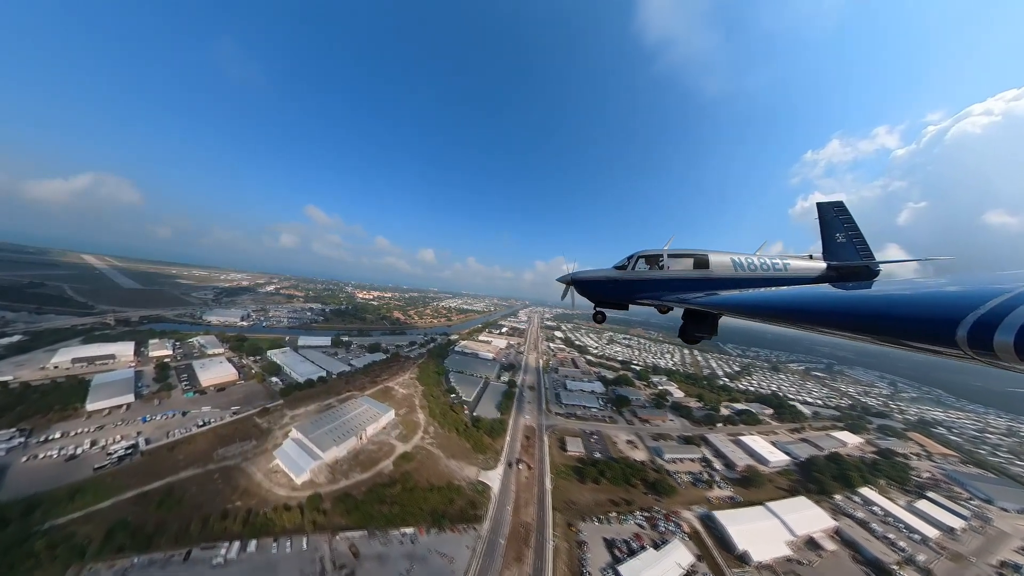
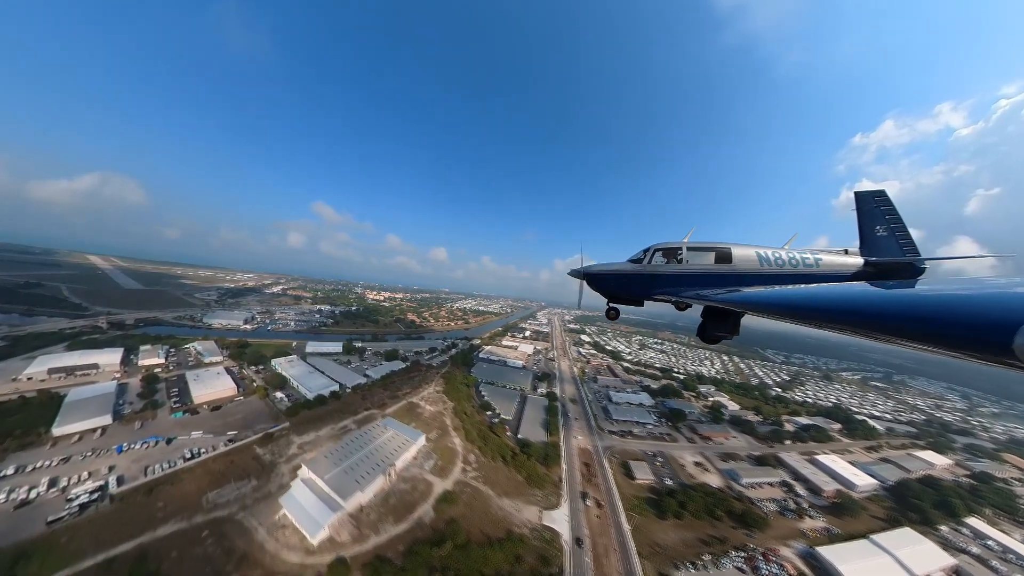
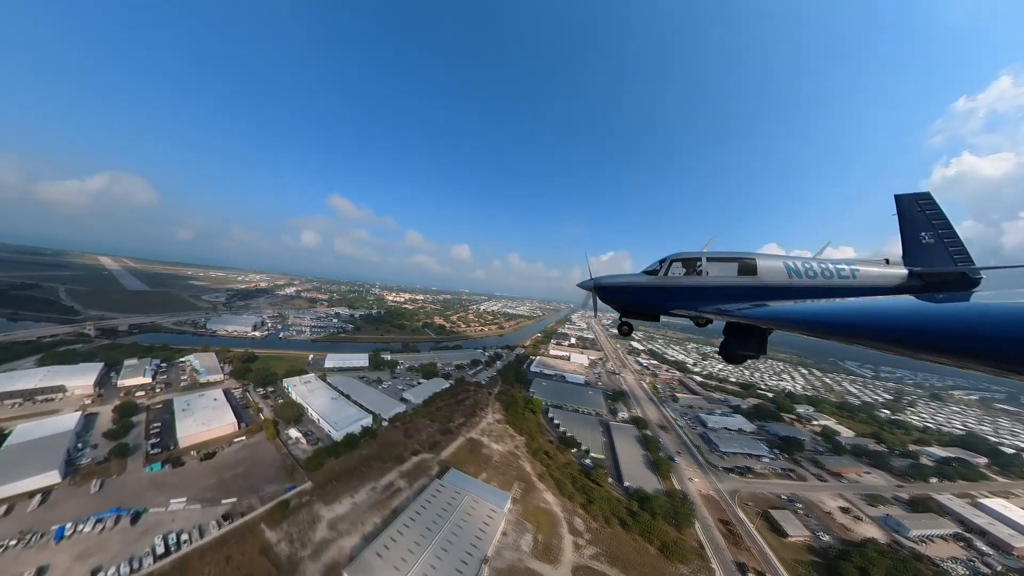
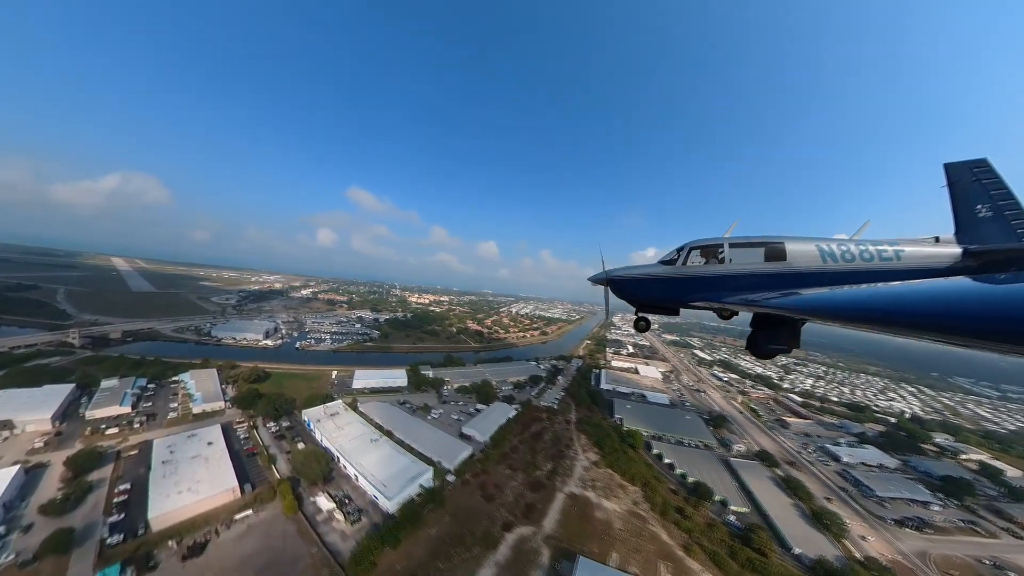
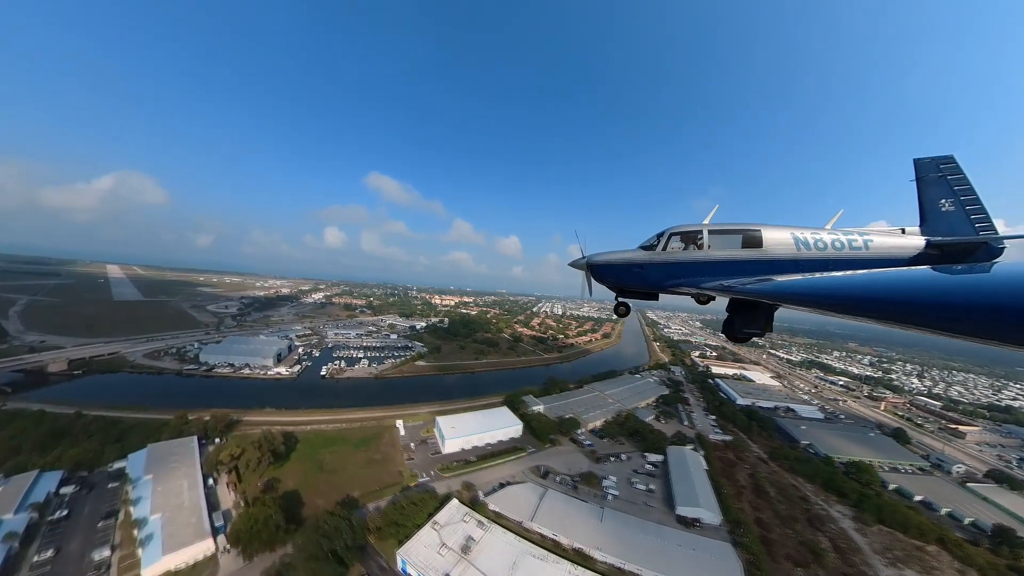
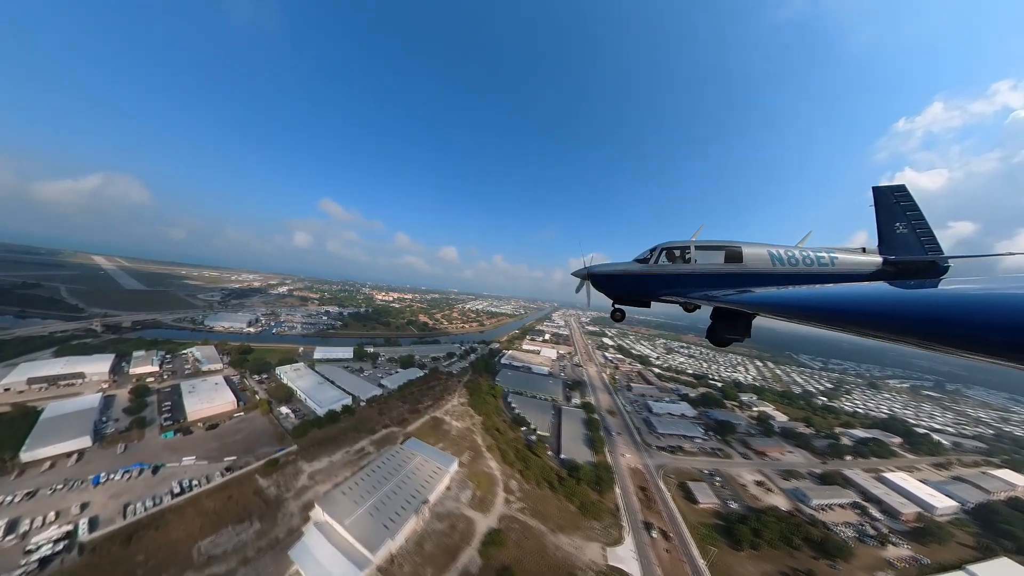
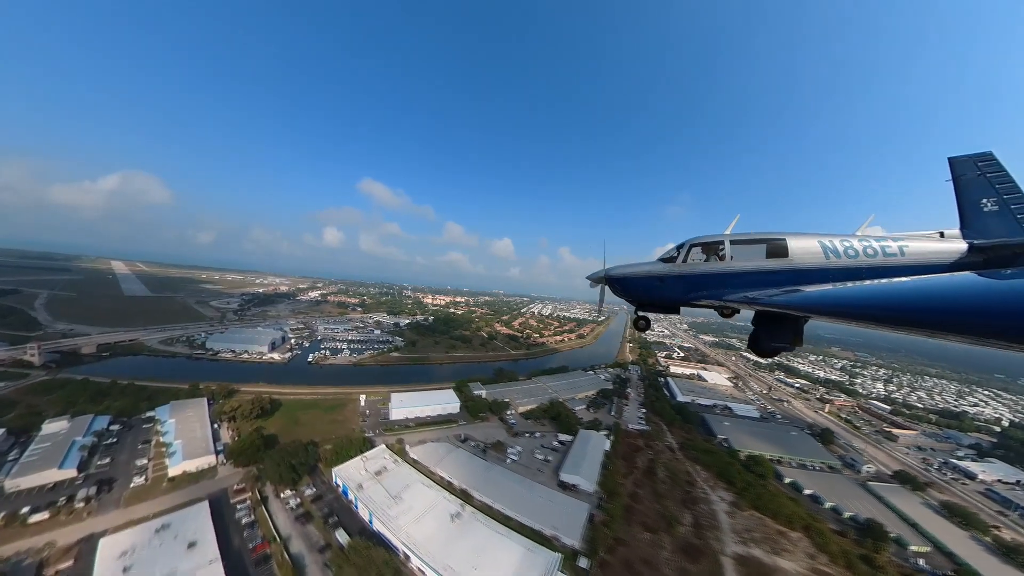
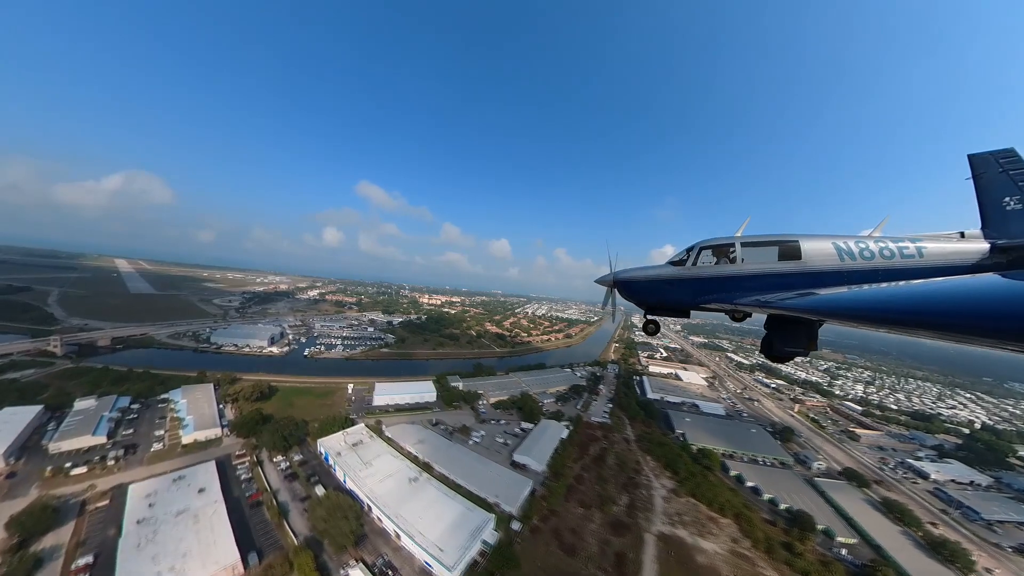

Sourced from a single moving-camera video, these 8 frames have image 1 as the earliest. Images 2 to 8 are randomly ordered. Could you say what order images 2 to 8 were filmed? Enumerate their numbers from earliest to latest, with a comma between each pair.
2, 6, 3, 4, 8, 7, 5
